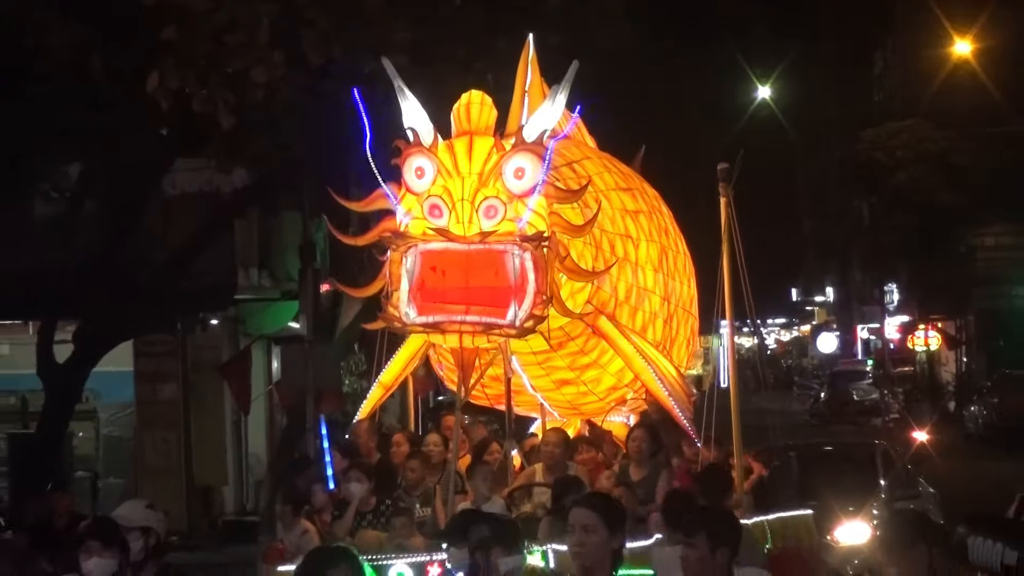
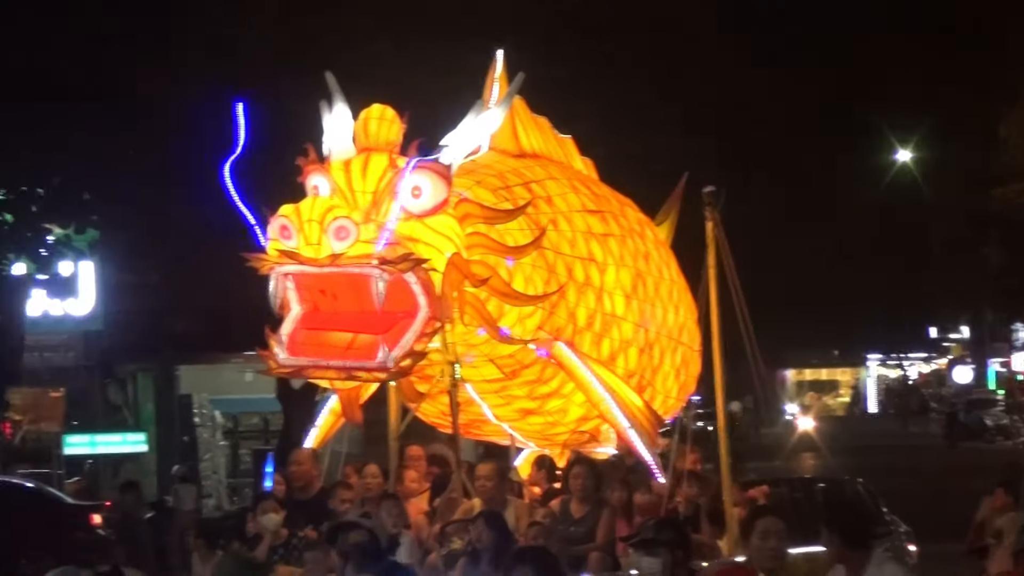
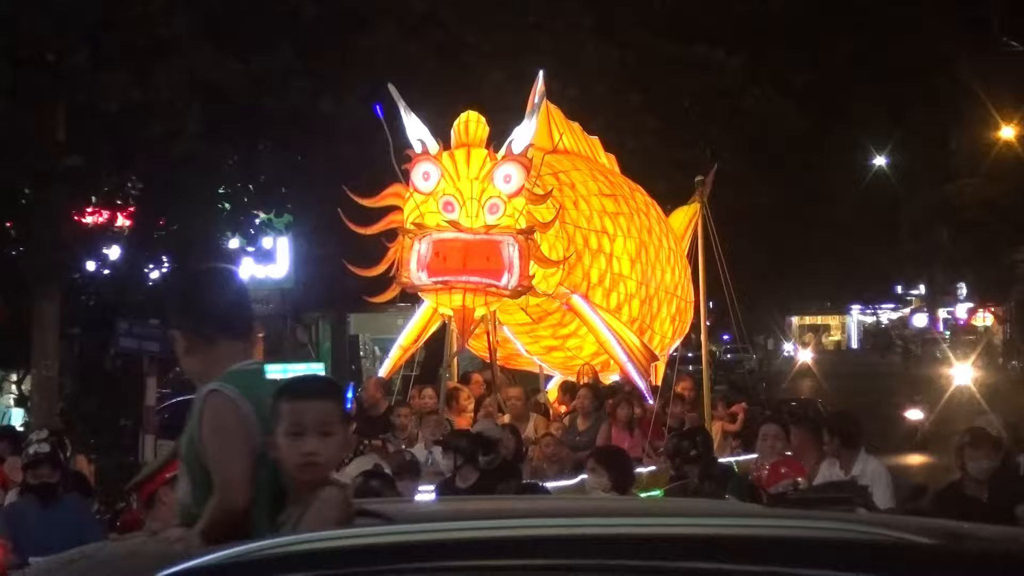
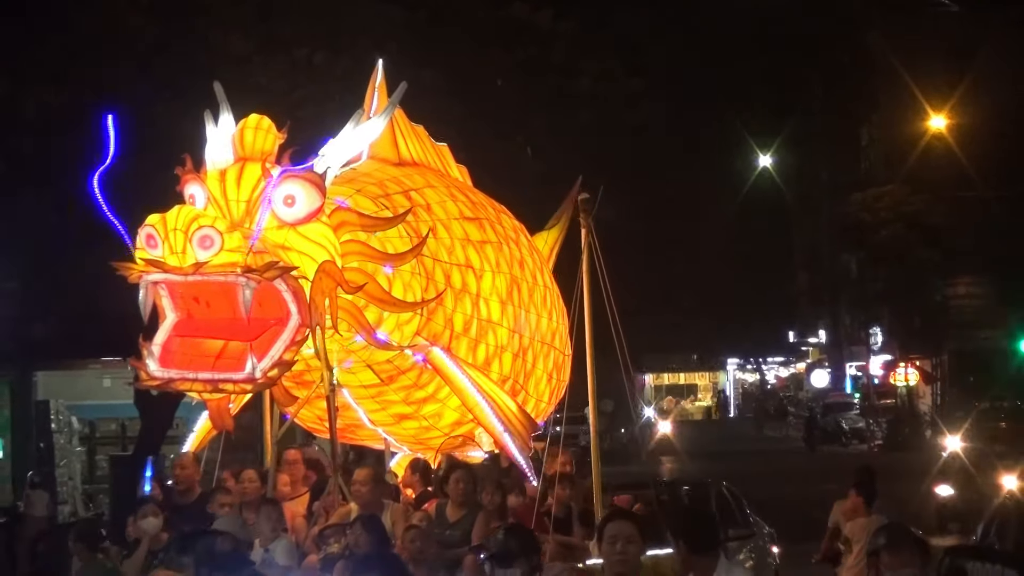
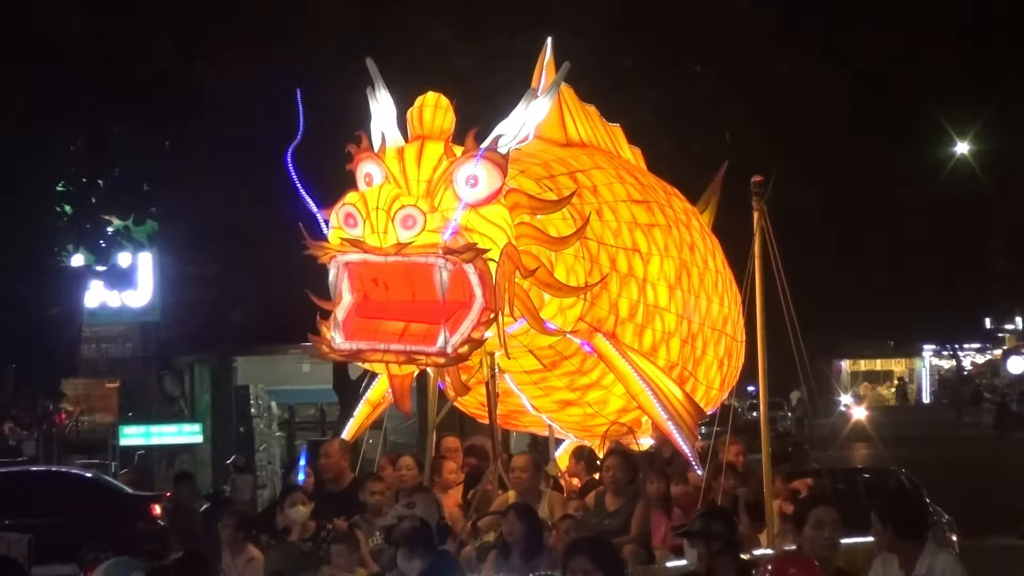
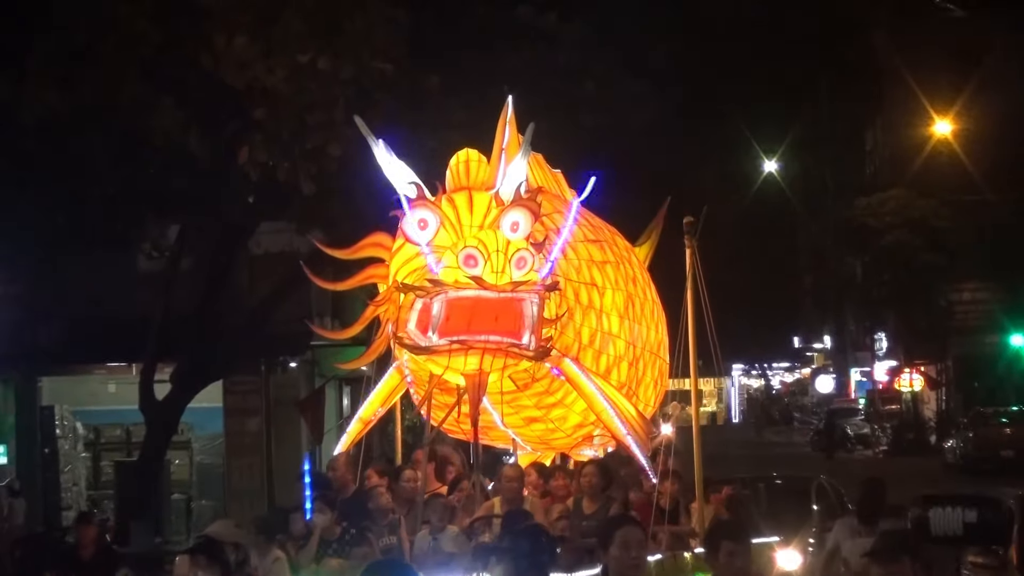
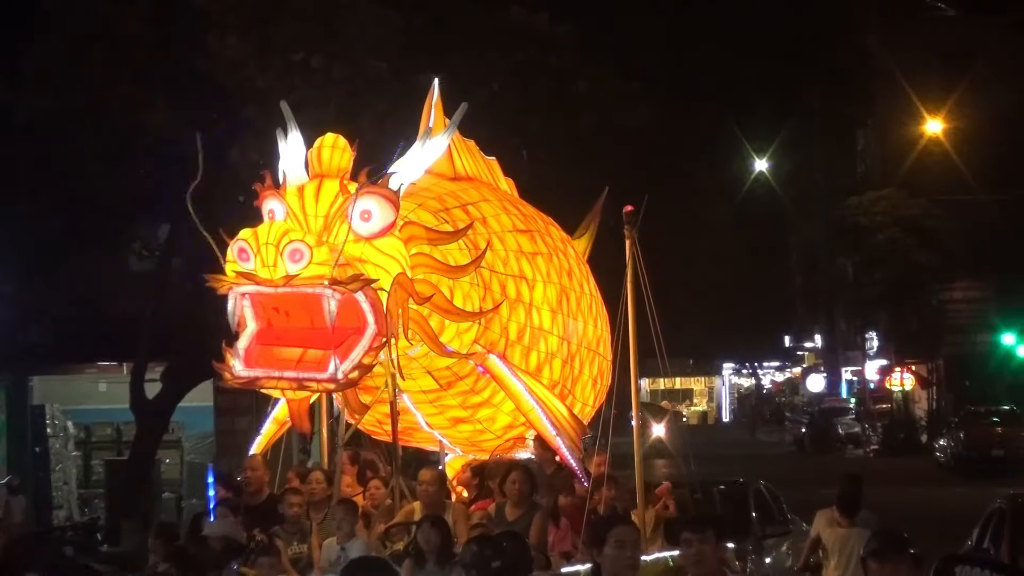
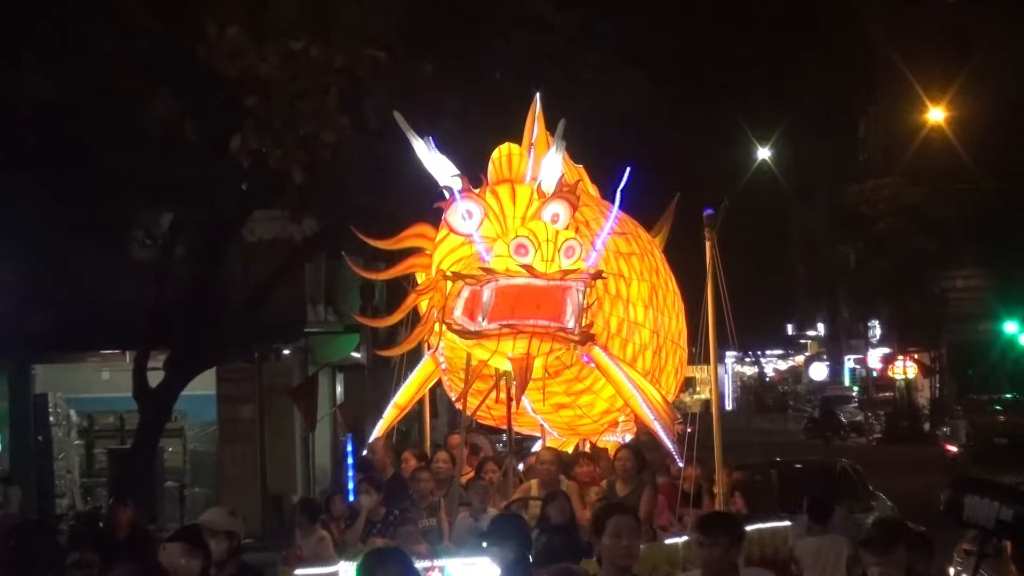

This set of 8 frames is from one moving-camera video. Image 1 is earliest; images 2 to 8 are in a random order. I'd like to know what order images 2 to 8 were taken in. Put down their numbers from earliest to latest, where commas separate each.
8, 6, 7, 4, 2, 5, 3
